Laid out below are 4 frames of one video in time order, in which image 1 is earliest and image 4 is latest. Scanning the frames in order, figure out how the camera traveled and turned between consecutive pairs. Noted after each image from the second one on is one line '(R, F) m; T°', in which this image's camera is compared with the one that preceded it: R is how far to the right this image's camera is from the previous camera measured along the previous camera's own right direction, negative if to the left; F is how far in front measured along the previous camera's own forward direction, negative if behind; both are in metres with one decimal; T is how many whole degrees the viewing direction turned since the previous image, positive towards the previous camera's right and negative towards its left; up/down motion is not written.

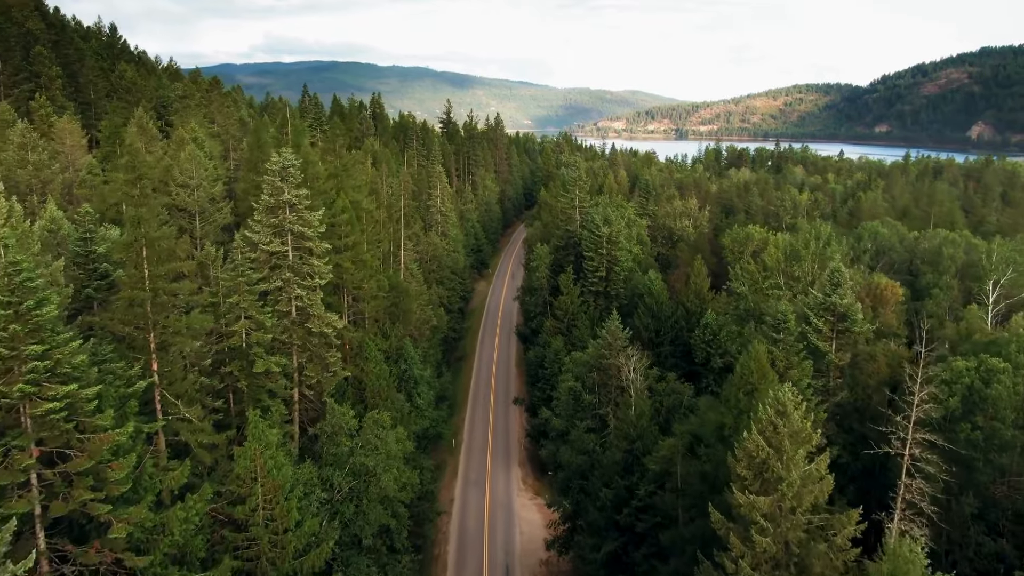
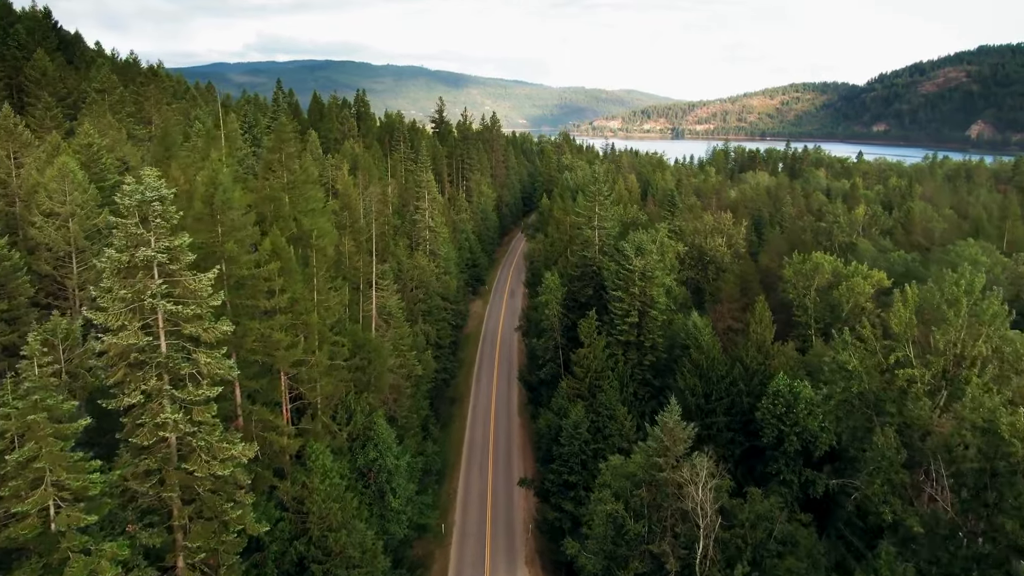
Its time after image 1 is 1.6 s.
(-0.7, +13.8) m; 0°
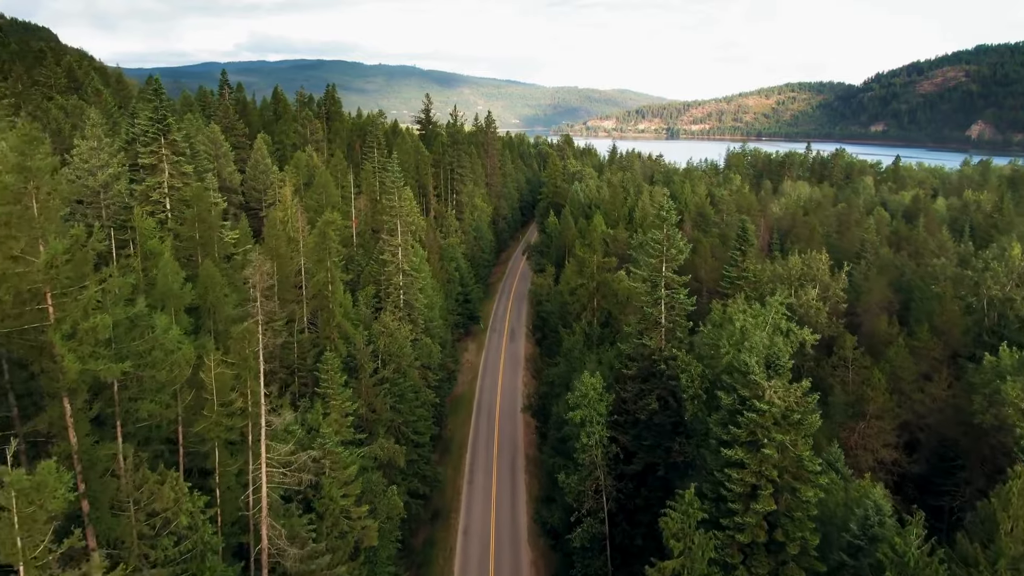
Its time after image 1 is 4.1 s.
(-1.1, +22.1) m; +1°
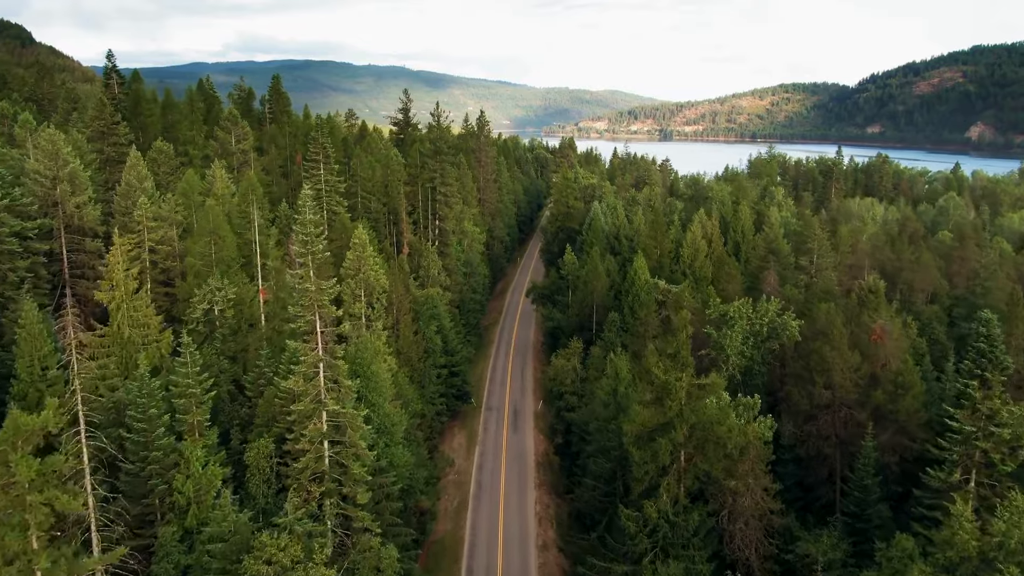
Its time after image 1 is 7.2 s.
(-1.3, +26.9) m; +1°
